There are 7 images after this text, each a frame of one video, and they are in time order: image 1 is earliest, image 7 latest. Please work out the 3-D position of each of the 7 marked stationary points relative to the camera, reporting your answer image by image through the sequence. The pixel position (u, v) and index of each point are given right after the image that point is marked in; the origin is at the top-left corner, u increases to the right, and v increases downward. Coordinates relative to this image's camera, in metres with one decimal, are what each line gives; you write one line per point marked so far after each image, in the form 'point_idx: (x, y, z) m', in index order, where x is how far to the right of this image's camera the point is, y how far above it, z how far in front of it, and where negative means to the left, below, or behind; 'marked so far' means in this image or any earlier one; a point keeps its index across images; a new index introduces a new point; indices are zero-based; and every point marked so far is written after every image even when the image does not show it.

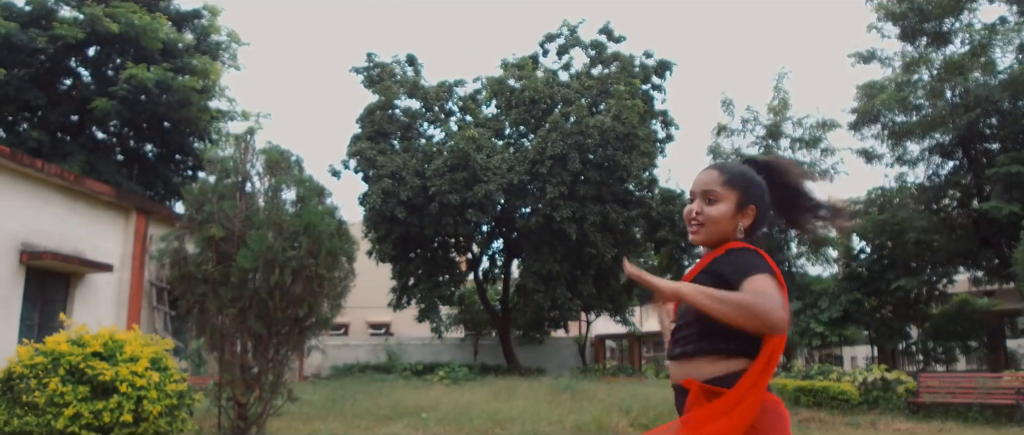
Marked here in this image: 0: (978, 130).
0: (+6.9, +1.3, +12.2) m
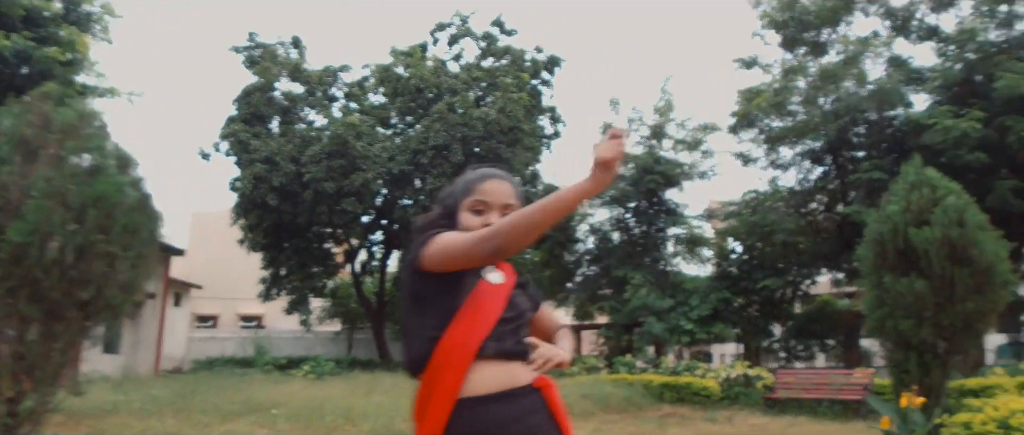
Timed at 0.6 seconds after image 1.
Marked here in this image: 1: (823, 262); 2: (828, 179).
0: (+5.1, +1.2, +12.7) m
1: (+4.9, -0.7, +13.1) m
2: (+5.0, +0.6, +13.0) m
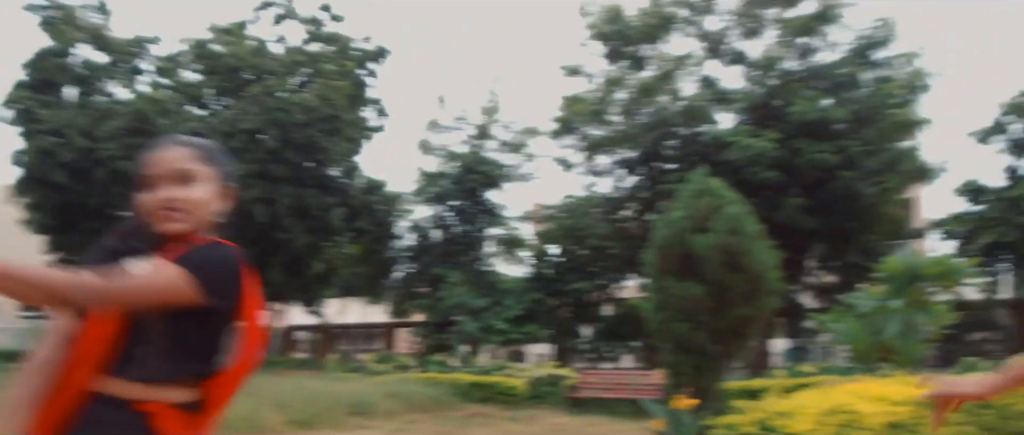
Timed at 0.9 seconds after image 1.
0: (+2.4, +1.1, +13.3) m
1: (+2.0, -0.8, +13.7) m
2: (+2.1, +0.5, +13.5) m
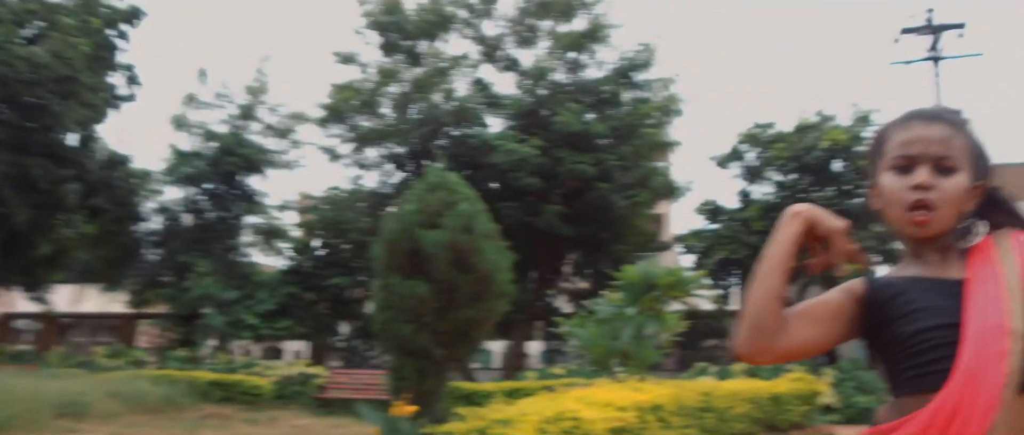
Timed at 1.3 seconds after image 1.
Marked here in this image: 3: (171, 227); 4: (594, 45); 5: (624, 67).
0: (-1.3, +1.1, +13.1) m
1: (-1.9, -0.8, +13.4) m
2: (-1.6, +0.5, +13.3) m
3: (-5.7, -0.1, +13.7) m
4: (+1.3, +2.8, +13.5) m
5: (+1.8, +2.5, +13.4) m
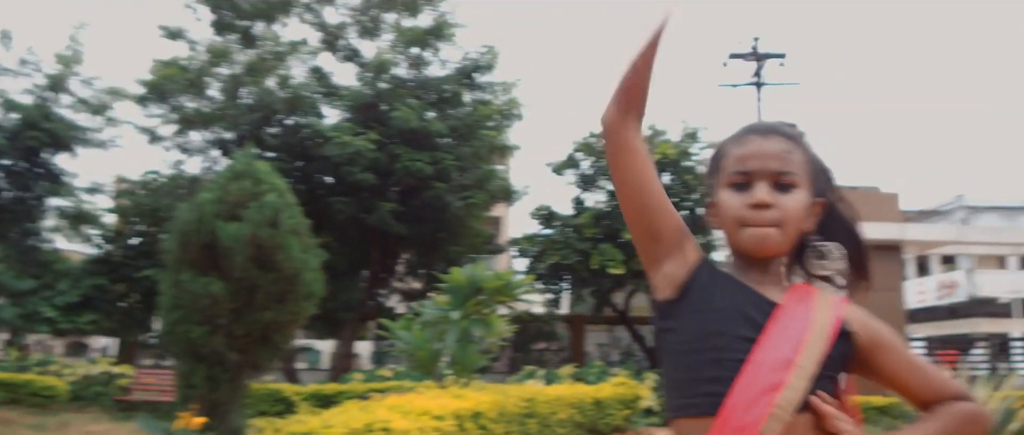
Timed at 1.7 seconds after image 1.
0: (-3.8, +1.2, +12.5) m
1: (-4.6, -0.6, +12.6) m
2: (-4.2, +0.7, +12.6) m
3: (-8.3, +0.2, +12.2) m
4: (-1.2, +2.9, +13.3) m
5: (-0.8, +2.5, +13.3) m
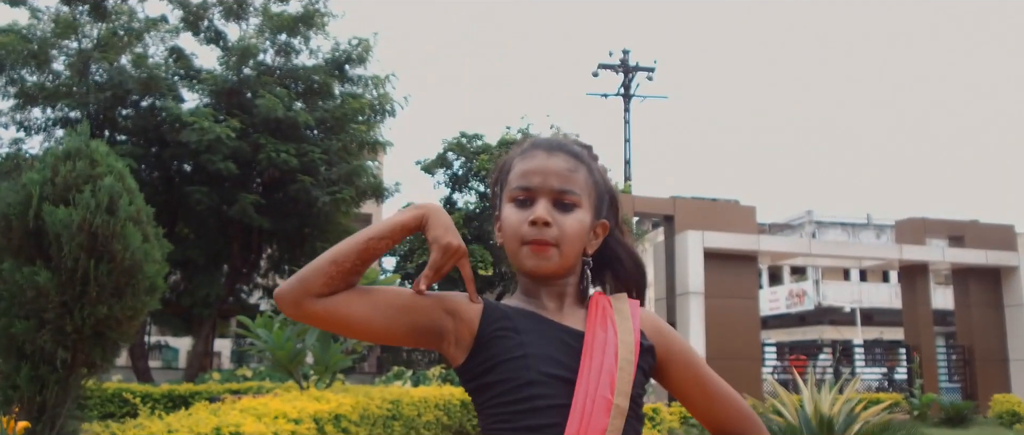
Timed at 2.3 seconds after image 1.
0: (-5.6, +1.4, +11.6) m
1: (-6.5, -0.4, +11.6) m
2: (-6.0, +0.9, +11.7) m
3: (-10.1, +0.5, +10.7) m
4: (-3.2, +2.9, +12.9) m
5: (-2.7, +2.5, +12.9) m
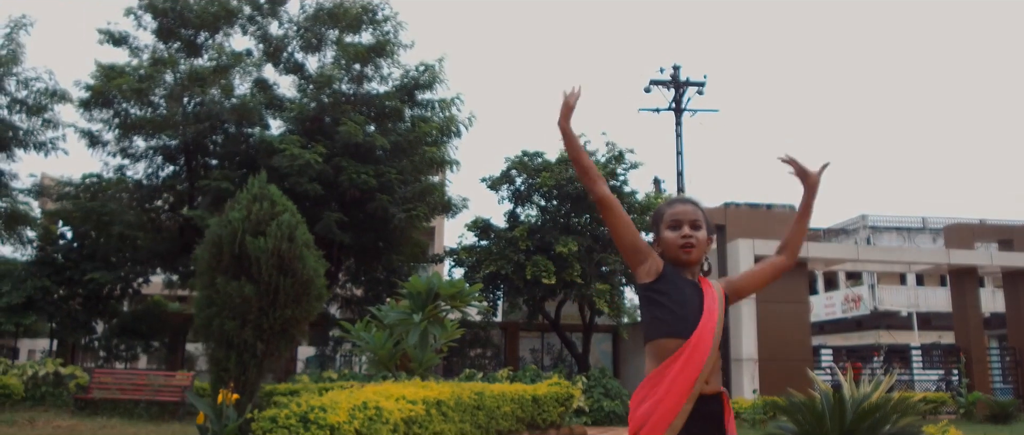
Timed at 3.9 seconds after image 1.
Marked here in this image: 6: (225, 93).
0: (-4.7, +1.1, +12.9) m
1: (-5.5, -0.7, +13.0) m
2: (-5.1, +0.6, +13.0) m
3: (-9.2, +0.2, +12.2) m
4: (-2.2, +2.7, +14.0) m
5: (-1.7, +2.3, +14.1) m
6: (-4.3, +1.9, +12.6) m
